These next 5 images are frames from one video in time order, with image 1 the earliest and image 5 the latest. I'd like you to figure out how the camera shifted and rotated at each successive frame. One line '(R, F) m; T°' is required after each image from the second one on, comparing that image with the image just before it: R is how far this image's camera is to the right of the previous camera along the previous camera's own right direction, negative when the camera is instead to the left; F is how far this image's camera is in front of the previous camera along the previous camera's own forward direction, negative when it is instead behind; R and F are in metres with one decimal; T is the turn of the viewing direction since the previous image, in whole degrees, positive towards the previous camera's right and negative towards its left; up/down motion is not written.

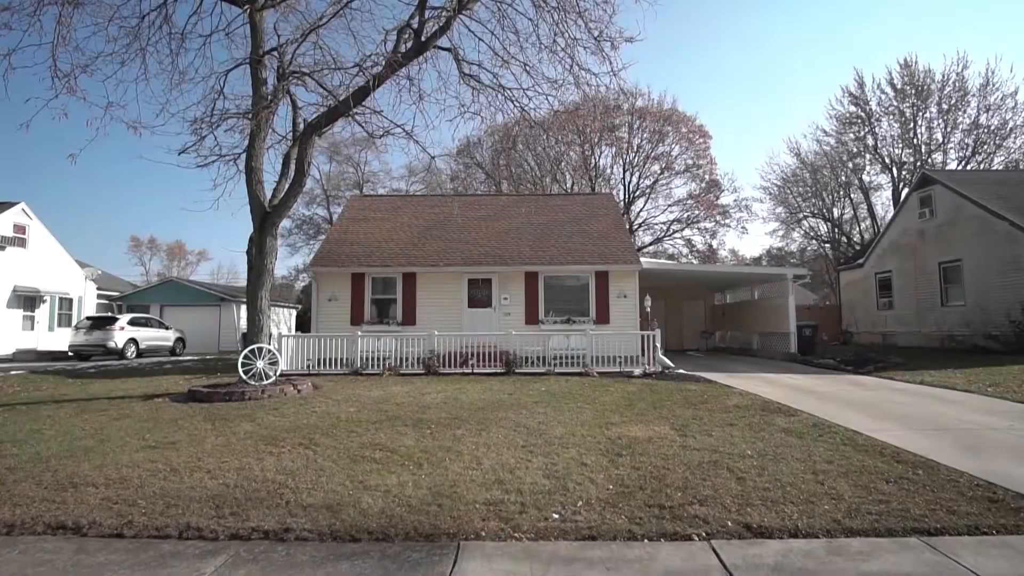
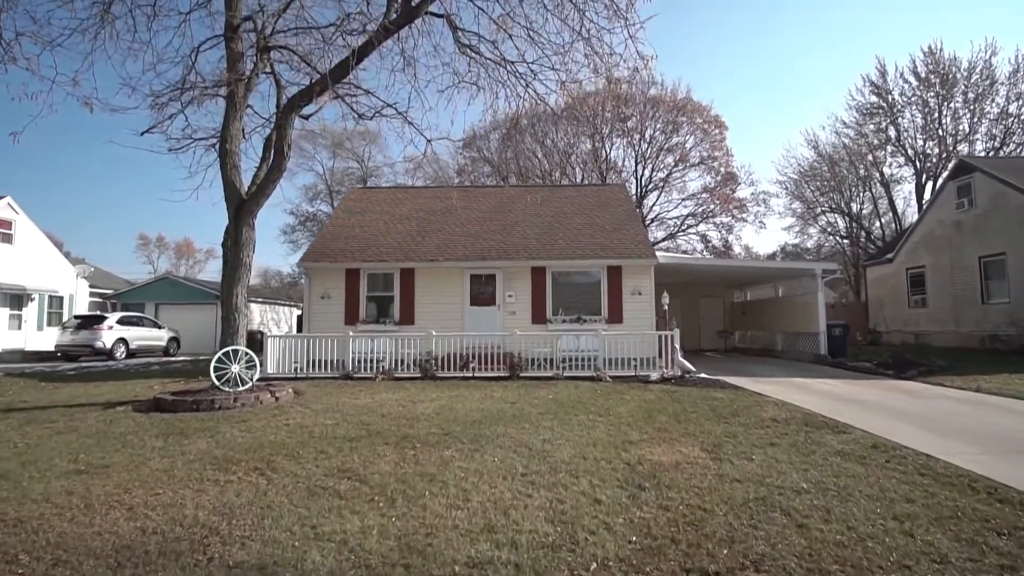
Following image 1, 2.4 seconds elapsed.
(+0.1, +1.0) m; -1°
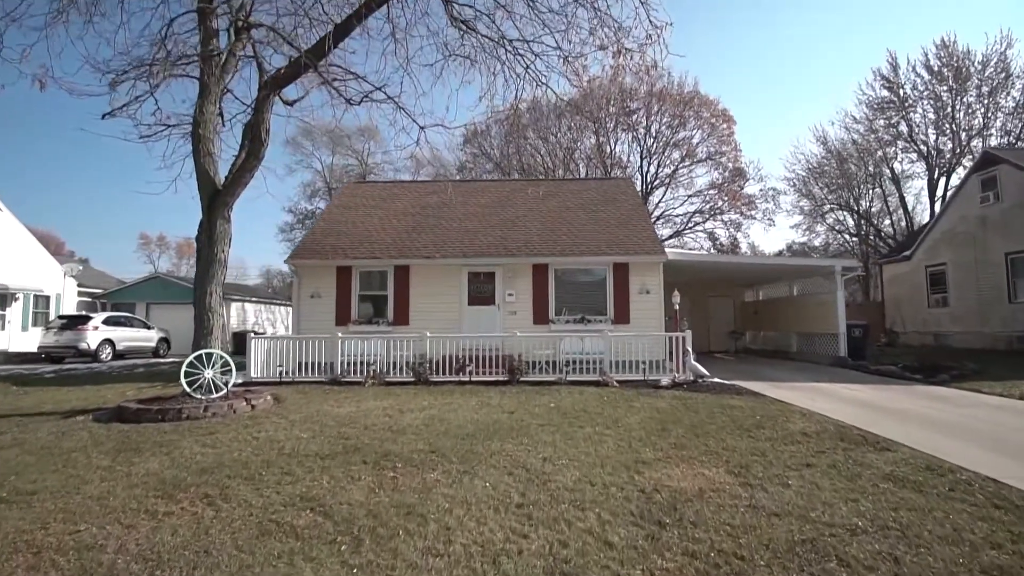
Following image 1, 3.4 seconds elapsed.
(+0.1, +0.7) m; 0°
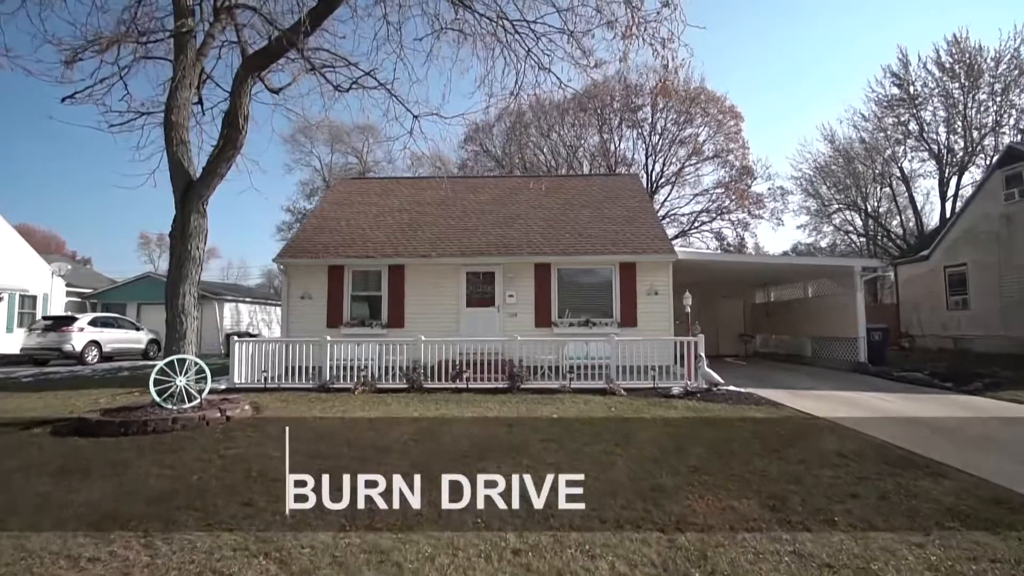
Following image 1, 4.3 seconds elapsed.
(0.0, +0.7) m; 0°
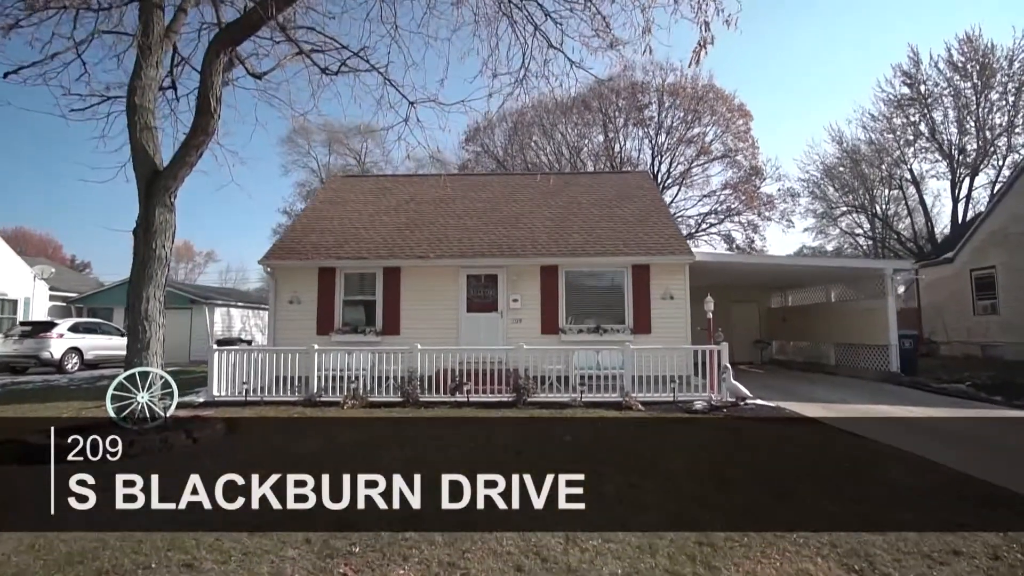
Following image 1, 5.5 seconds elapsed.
(-0.1, +0.9) m; 0°
